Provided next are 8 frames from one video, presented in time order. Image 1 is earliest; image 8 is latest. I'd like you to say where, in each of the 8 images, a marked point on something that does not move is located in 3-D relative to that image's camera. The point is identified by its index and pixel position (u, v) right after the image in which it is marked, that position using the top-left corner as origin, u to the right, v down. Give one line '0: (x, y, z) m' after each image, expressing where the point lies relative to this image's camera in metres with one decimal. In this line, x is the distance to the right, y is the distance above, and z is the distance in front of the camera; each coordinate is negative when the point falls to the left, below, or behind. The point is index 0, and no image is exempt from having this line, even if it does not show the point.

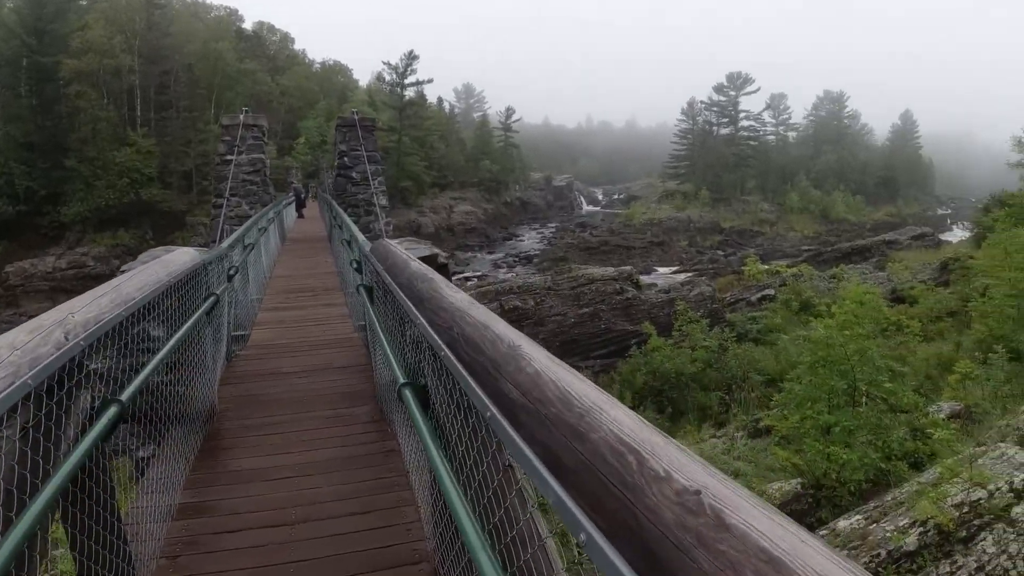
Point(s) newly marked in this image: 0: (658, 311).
0: (+2.8, -0.5, +11.0) m
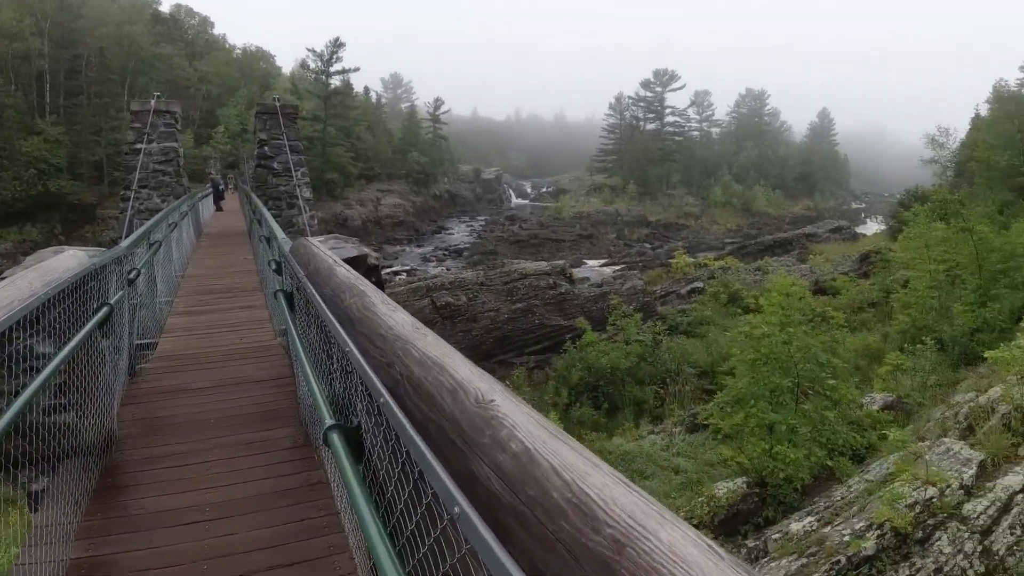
0: (+1.6, -0.4, +11.0) m
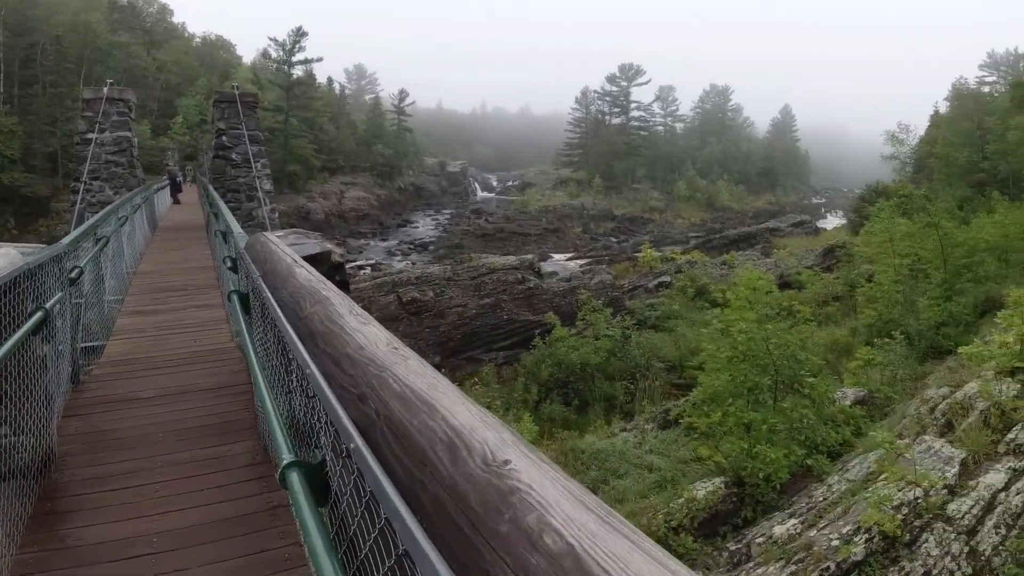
0: (+1.0, -0.3, +10.9) m
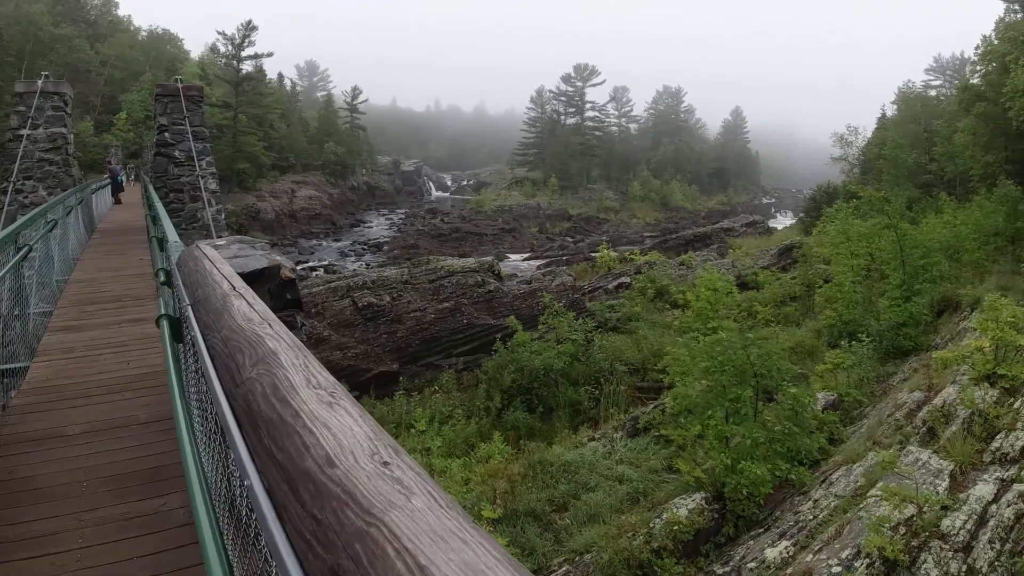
0: (+0.2, -0.3, +10.6) m
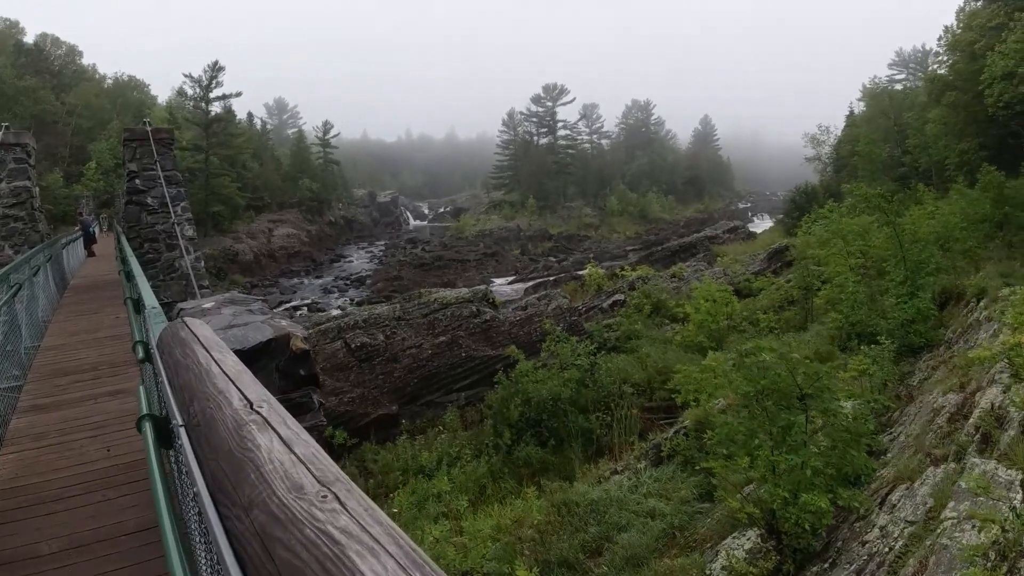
0: (+0.1, -0.8, +10.3) m
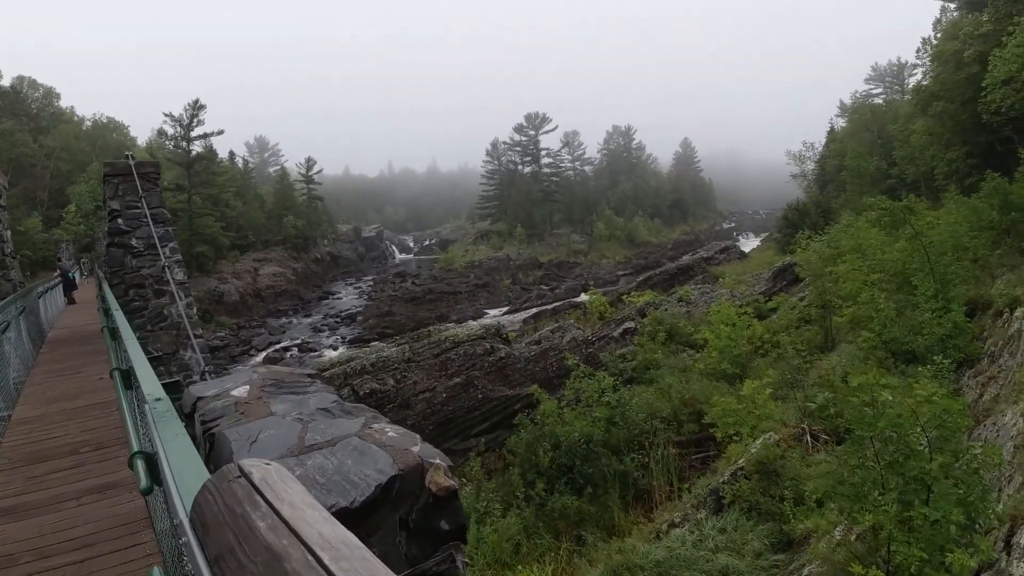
0: (+0.4, -1.4, +9.6) m
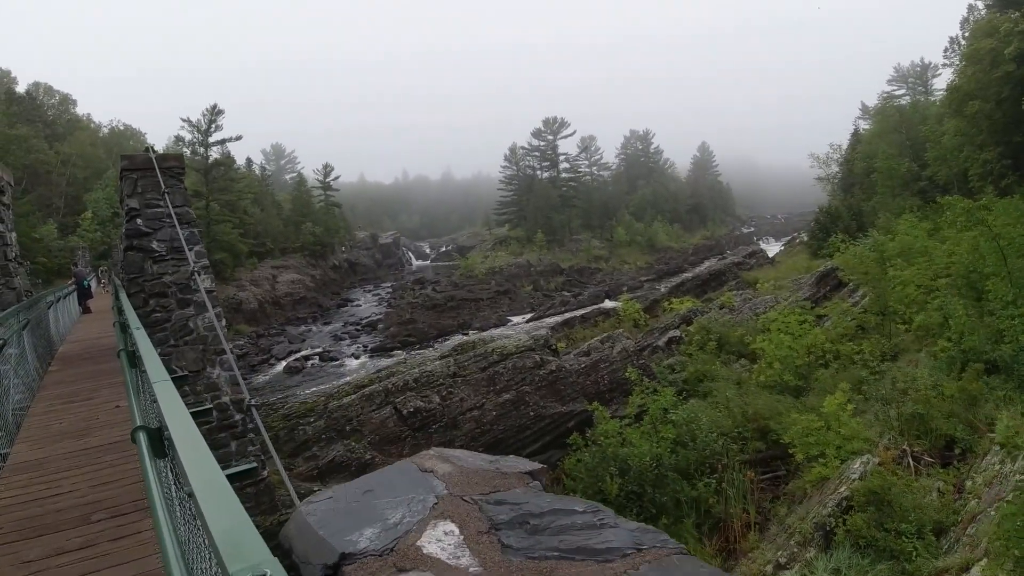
0: (+1.3, -1.6, +9.0) m
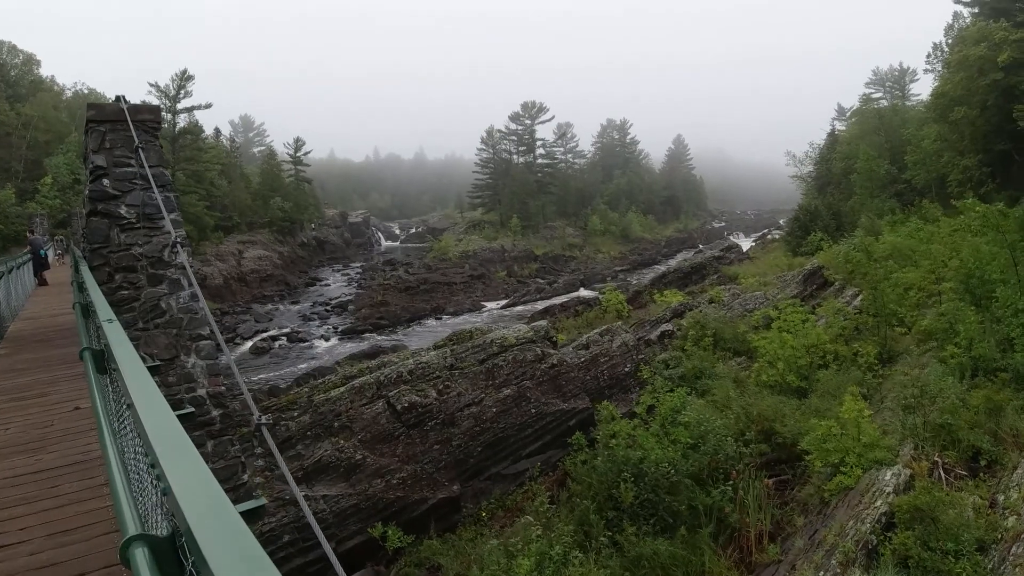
0: (+1.2, -1.4, +8.5) m
